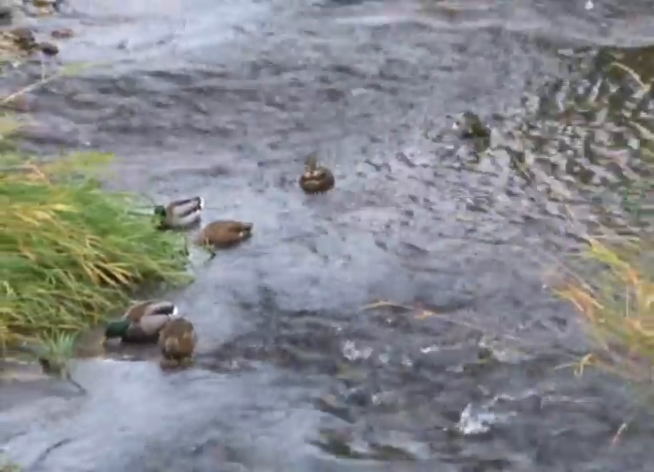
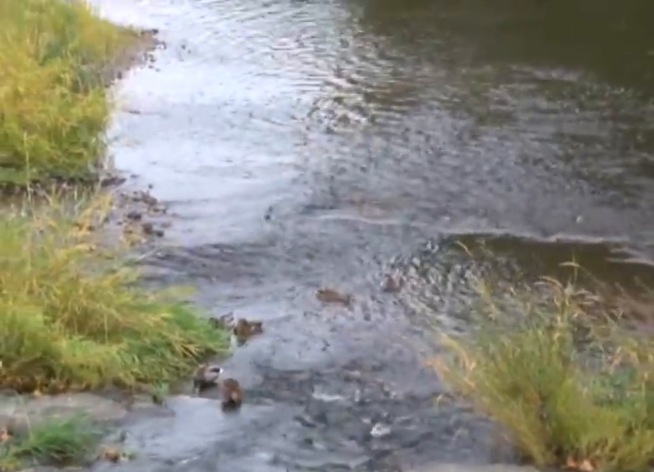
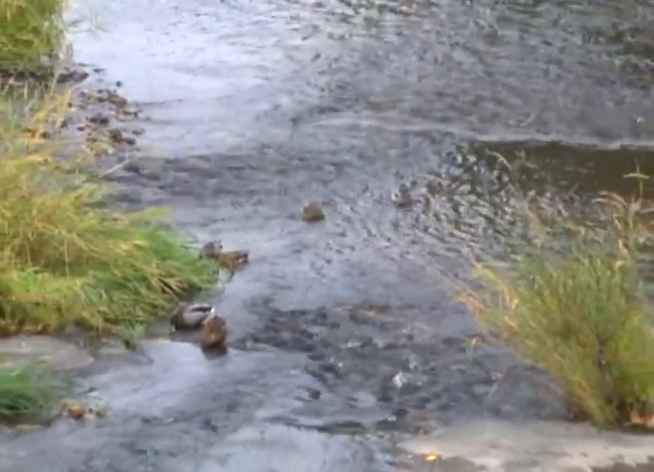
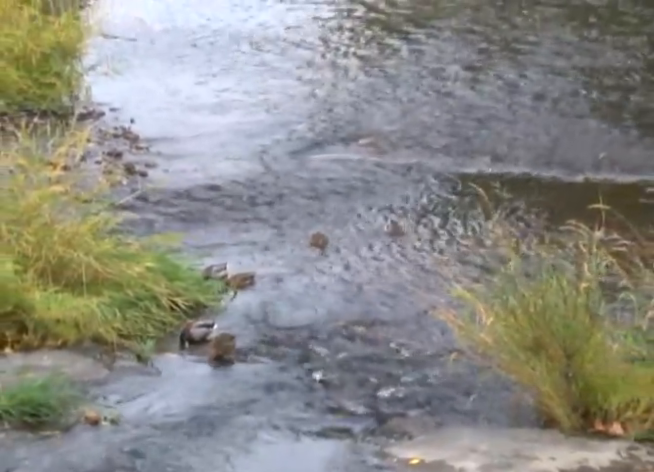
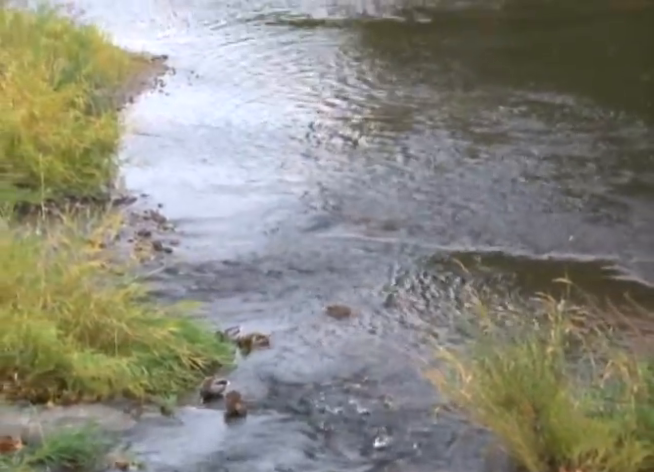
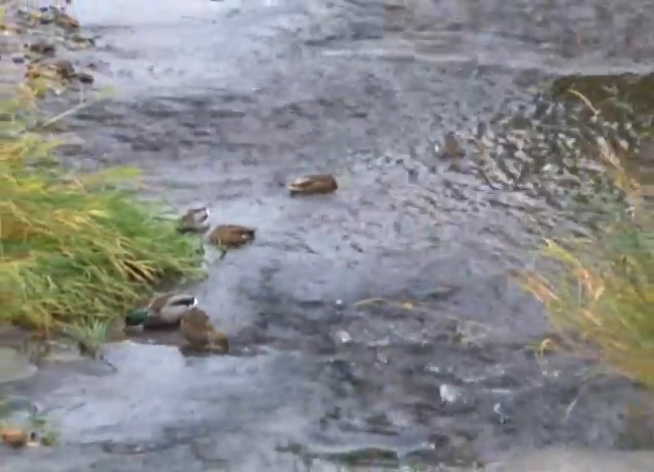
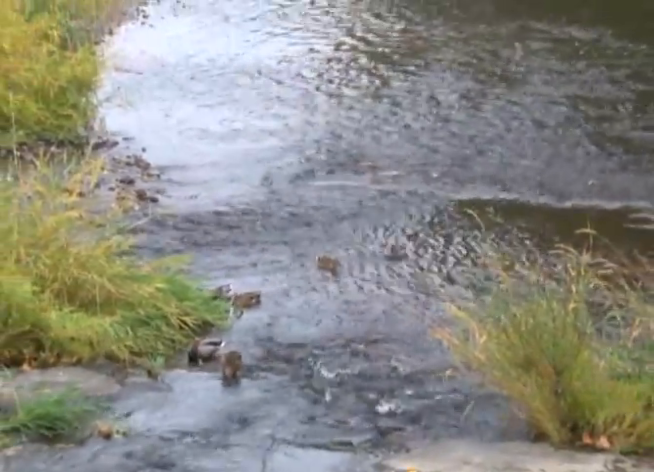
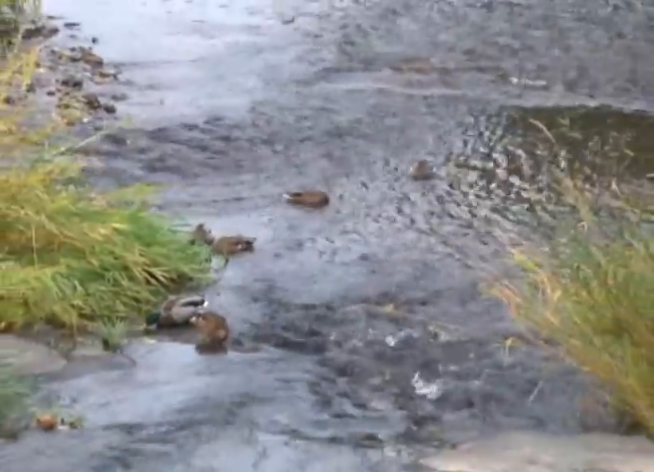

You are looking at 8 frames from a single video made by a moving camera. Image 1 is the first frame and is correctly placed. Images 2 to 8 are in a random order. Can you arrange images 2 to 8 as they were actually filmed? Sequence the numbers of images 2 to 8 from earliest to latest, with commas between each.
6, 8, 3, 4, 7, 2, 5
